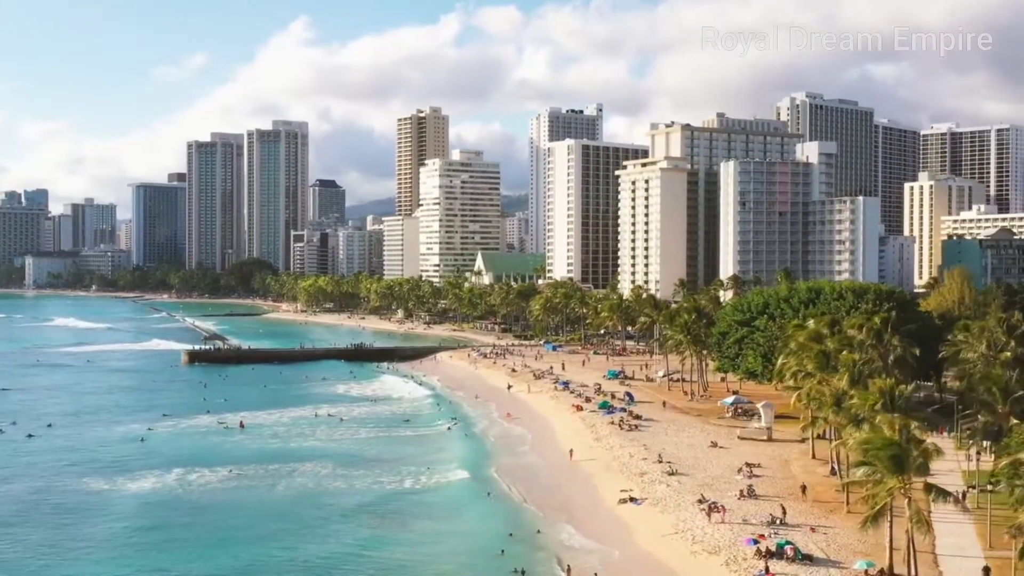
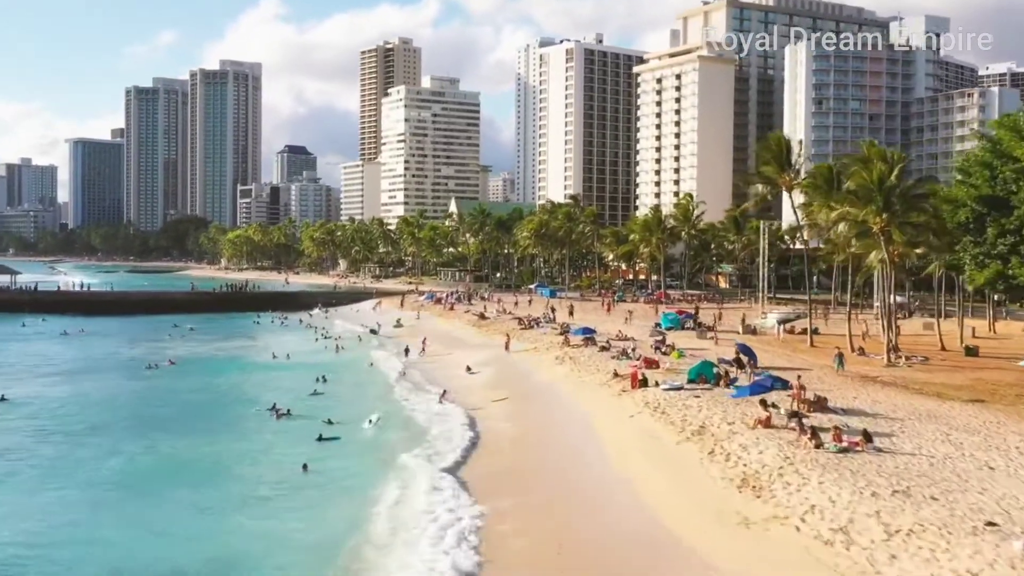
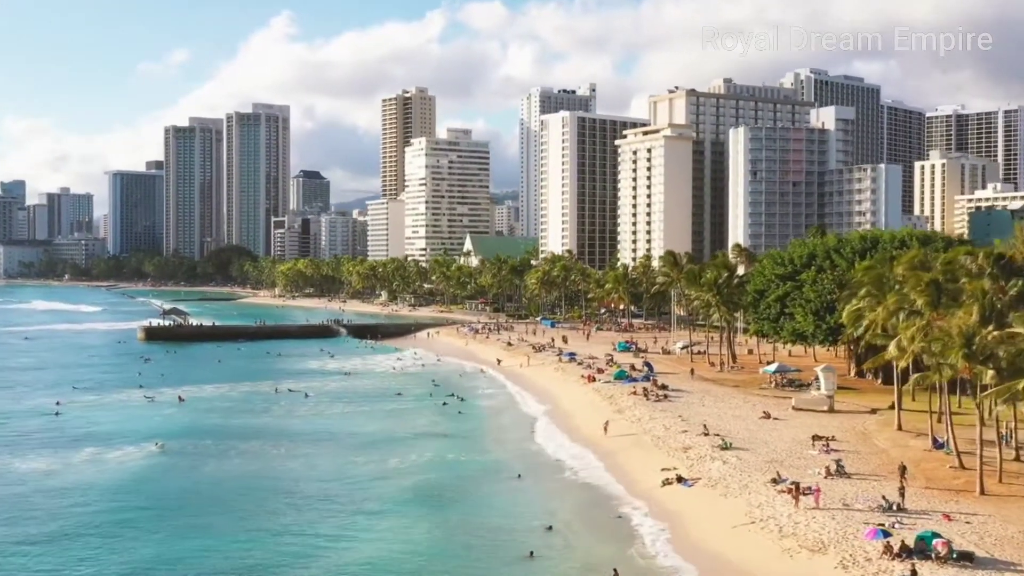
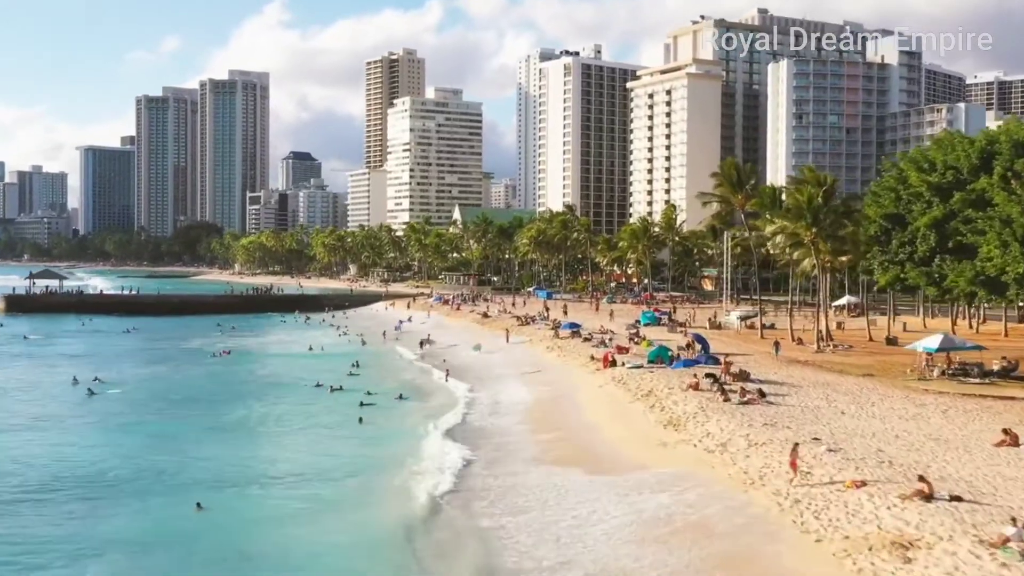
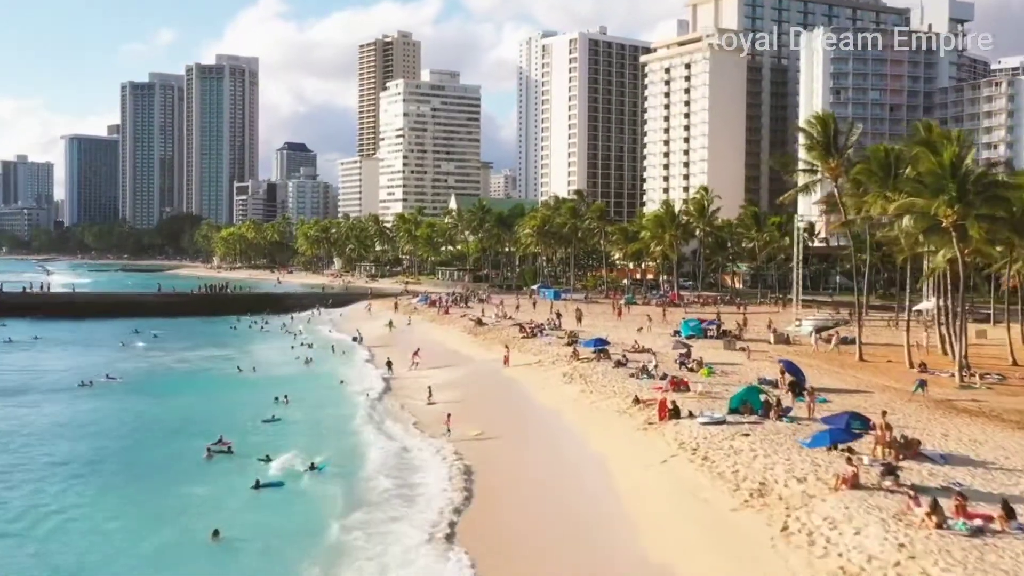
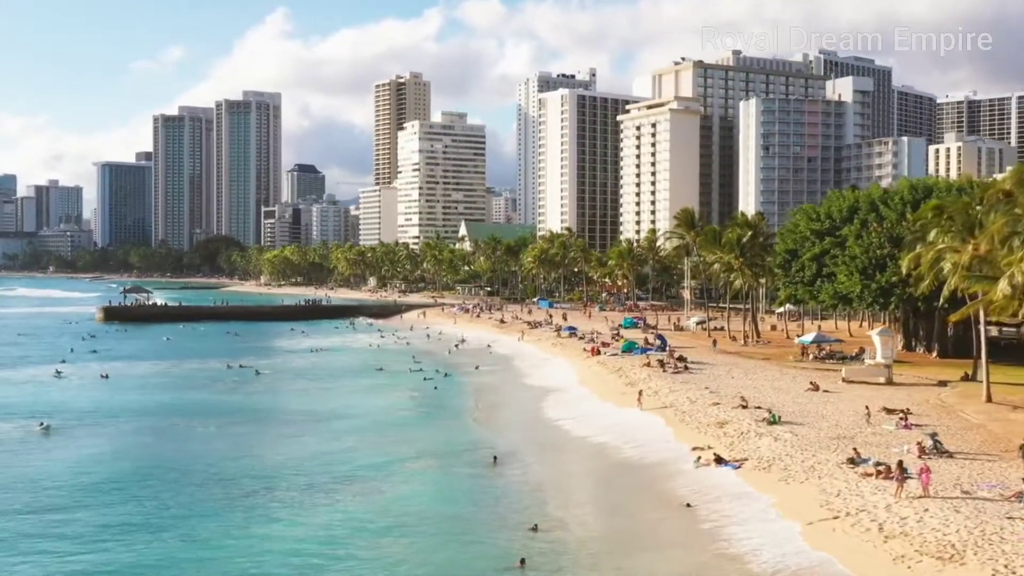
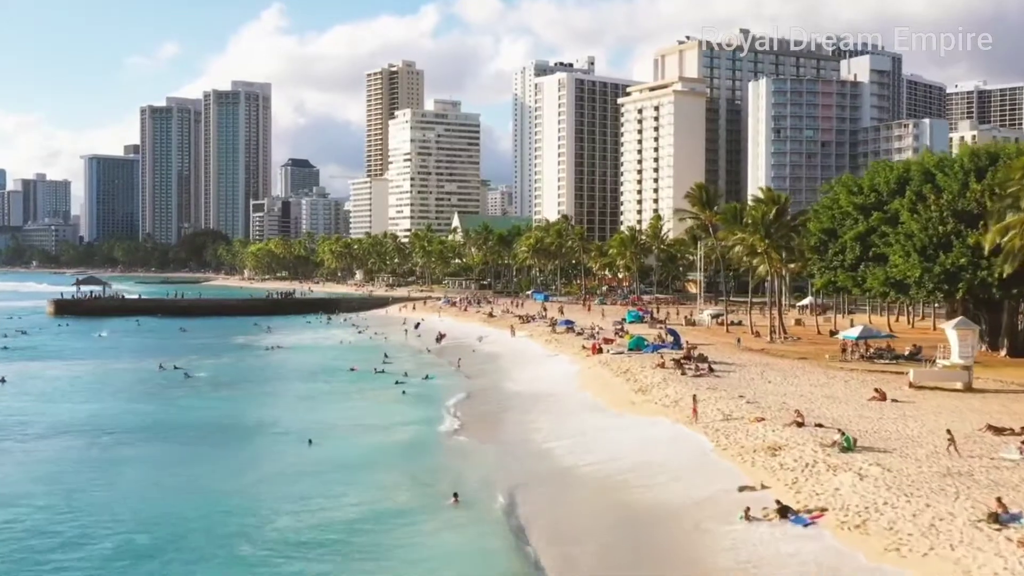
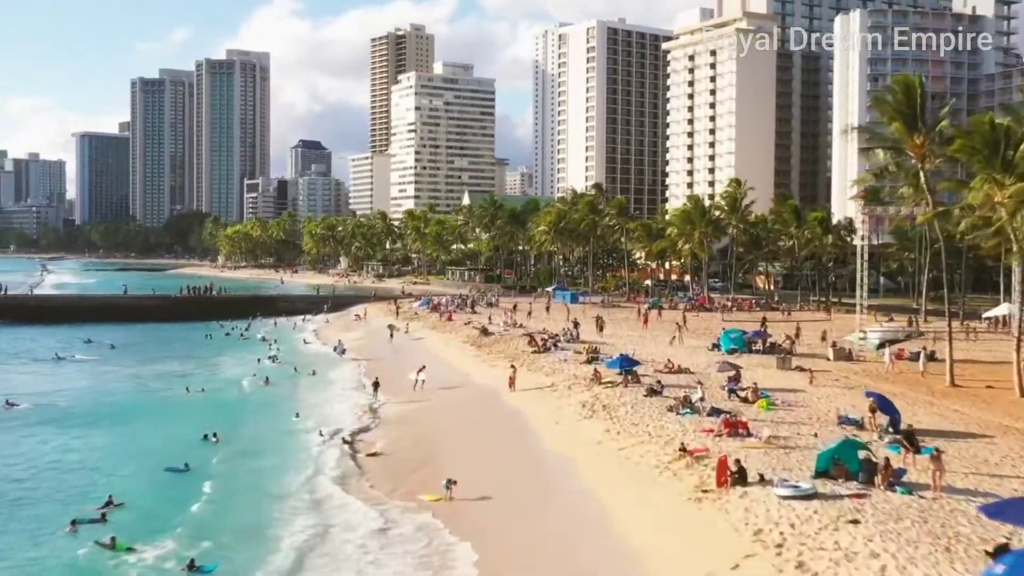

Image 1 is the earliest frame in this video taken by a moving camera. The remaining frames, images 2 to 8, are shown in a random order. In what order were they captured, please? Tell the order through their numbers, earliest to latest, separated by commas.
3, 6, 7, 4, 2, 5, 8
